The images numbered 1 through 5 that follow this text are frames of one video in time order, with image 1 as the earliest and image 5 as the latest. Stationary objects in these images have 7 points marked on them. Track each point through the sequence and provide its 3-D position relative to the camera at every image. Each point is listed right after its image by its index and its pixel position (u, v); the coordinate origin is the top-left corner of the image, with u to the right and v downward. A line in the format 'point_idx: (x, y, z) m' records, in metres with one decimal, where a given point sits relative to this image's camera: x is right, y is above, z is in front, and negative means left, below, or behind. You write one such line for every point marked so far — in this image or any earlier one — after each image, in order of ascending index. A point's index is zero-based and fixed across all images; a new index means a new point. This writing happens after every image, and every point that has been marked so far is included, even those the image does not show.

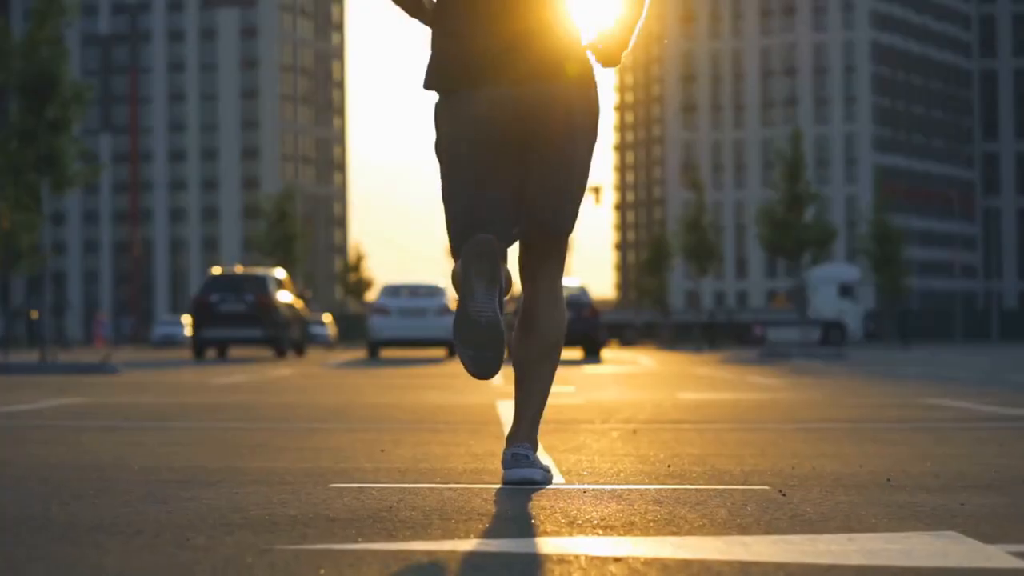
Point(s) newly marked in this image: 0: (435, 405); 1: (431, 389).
0: (-0.4, -0.7, +10.7) m
1: (-0.6, -0.8, +13.9) m
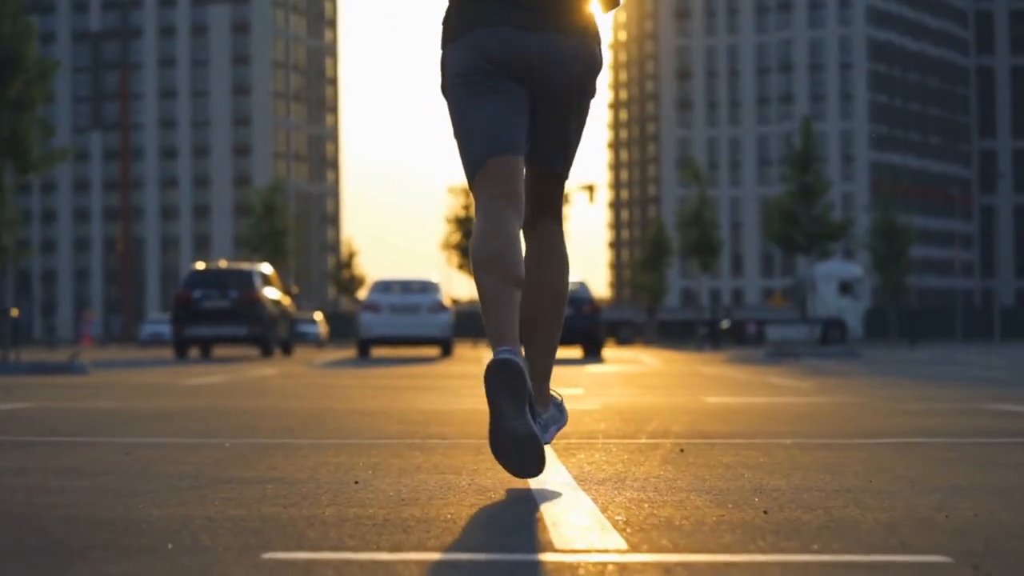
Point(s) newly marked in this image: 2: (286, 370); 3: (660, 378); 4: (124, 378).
0: (-0.4, -0.6, +9.0) m
1: (-0.6, -0.7, +12.3) m
2: (-2.4, -0.9, +19.7) m
3: (+1.5, -0.9, +18.8) m
4: (-3.9, -0.9, +18.2) m
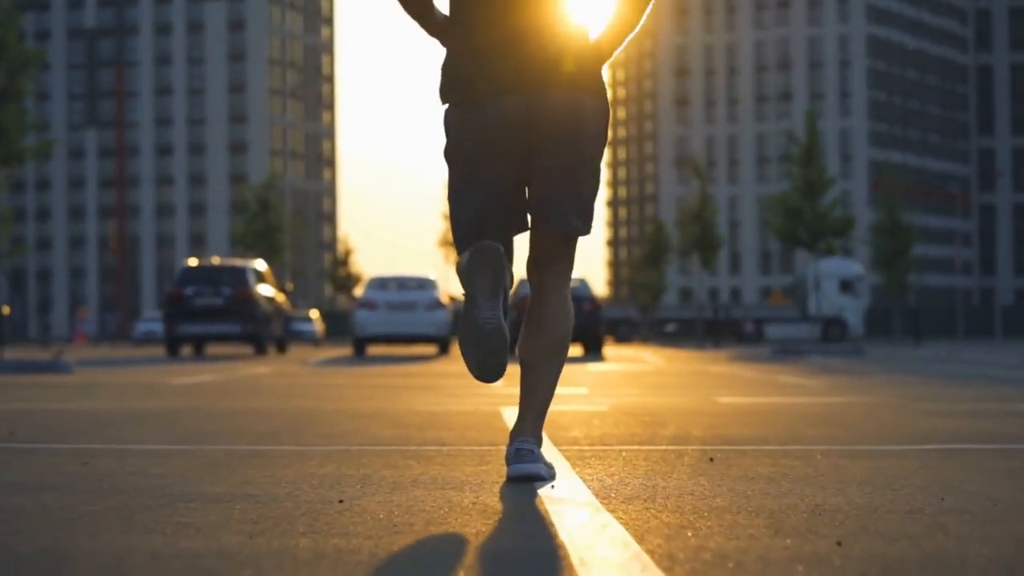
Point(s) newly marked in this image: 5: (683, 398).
0: (-0.4, -0.6, +8.3) m
1: (-0.6, -0.7, +11.6) m
2: (-2.4, -0.9, +19.0) m
3: (+1.5, -0.9, +18.1) m
4: (-3.9, -0.9, +17.5) m
5: (+1.1, -0.7, +11.5) m
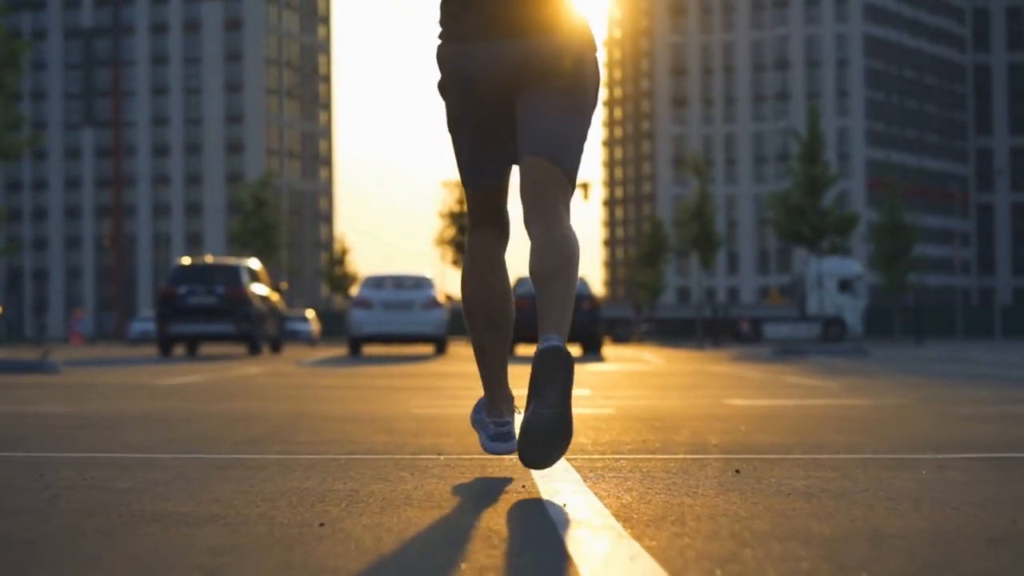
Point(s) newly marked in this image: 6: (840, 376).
0: (-0.4, -0.6, +7.8) m
1: (-0.6, -0.6, +11.0) m
2: (-2.5, -0.8, +18.5) m
3: (+1.5, -0.9, +17.6) m
4: (-3.9, -0.8, +17.0) m
5: (+1.1, -0.7, +11.0) m
6: (+3.5, -1.0, +19.6) m
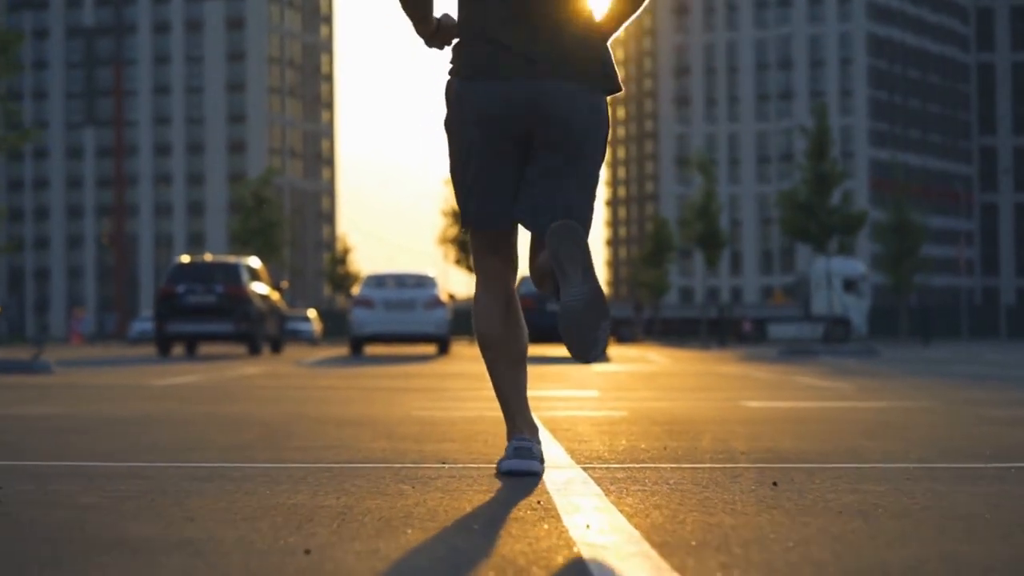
0: (-0.4, -0.5, +7.3) m
1: (-0.5, -0.6, +10.5) m
2: (-2.4, -0.8, +18.0) m
3: (+1.6, -0.8, +17.1) m
4: (-3.8, -0.8, +16.5) m
5: (+1.1, -0.7, +10.5) m
6: (+3.6, -0.9, +19.1) m
